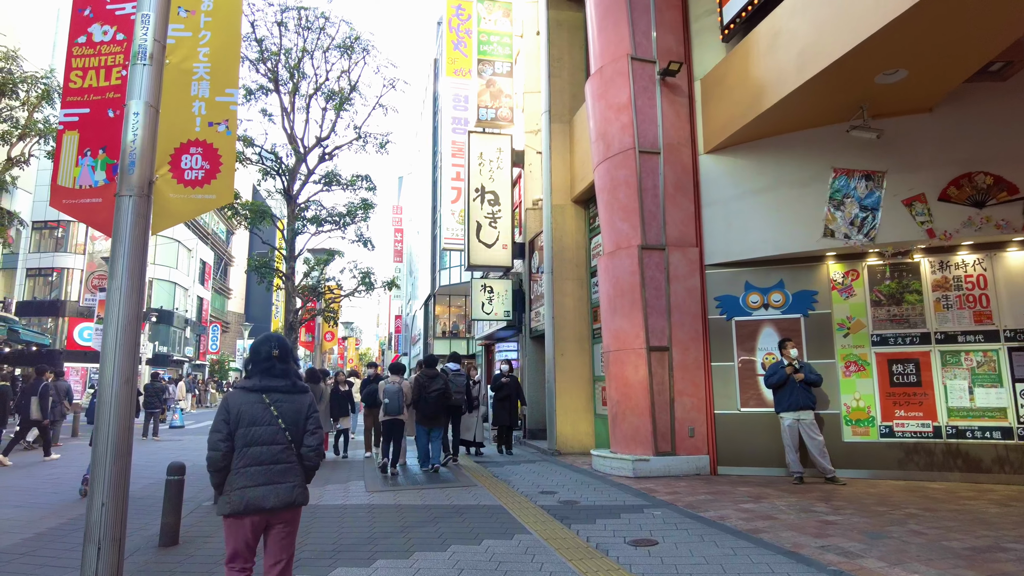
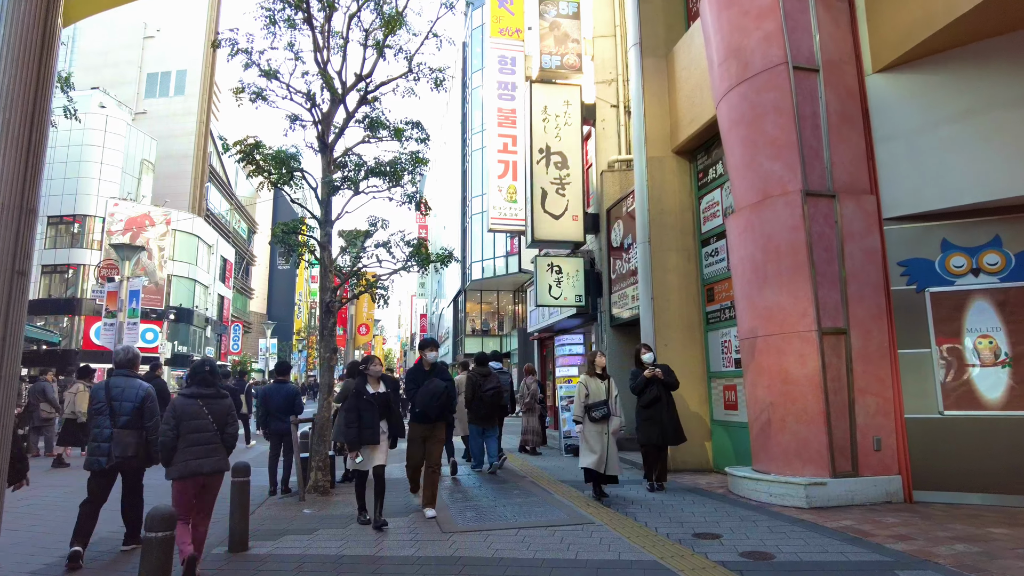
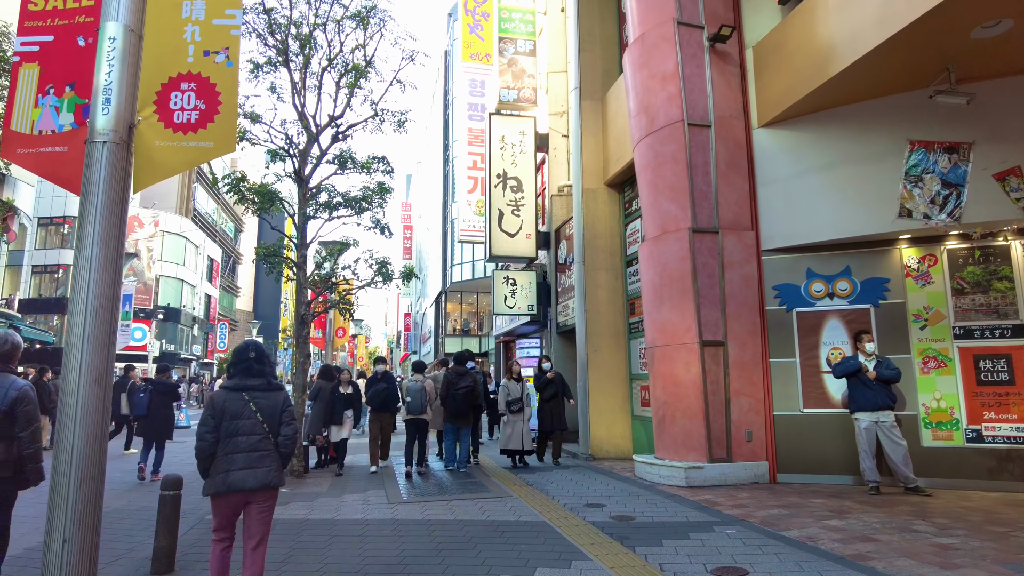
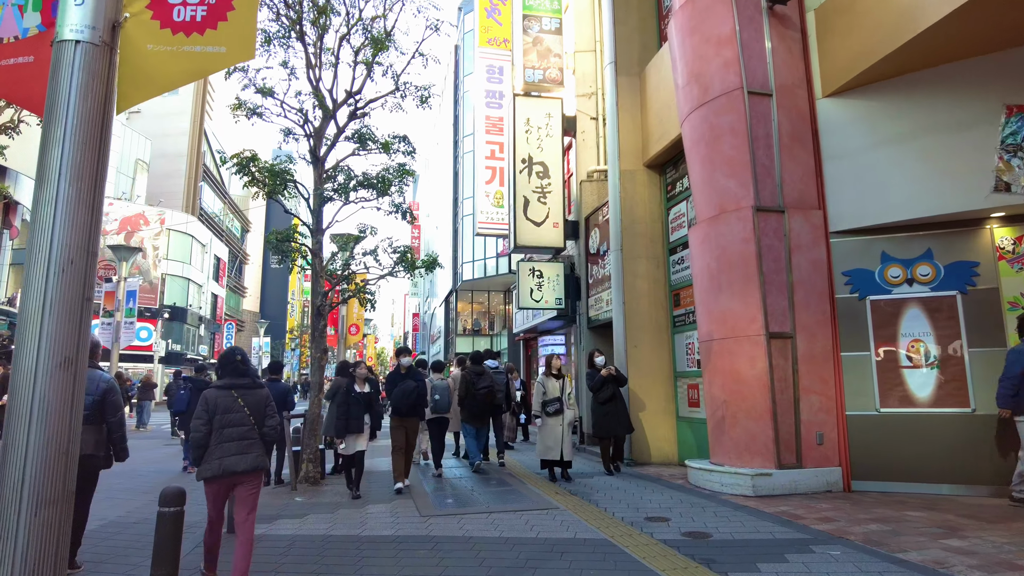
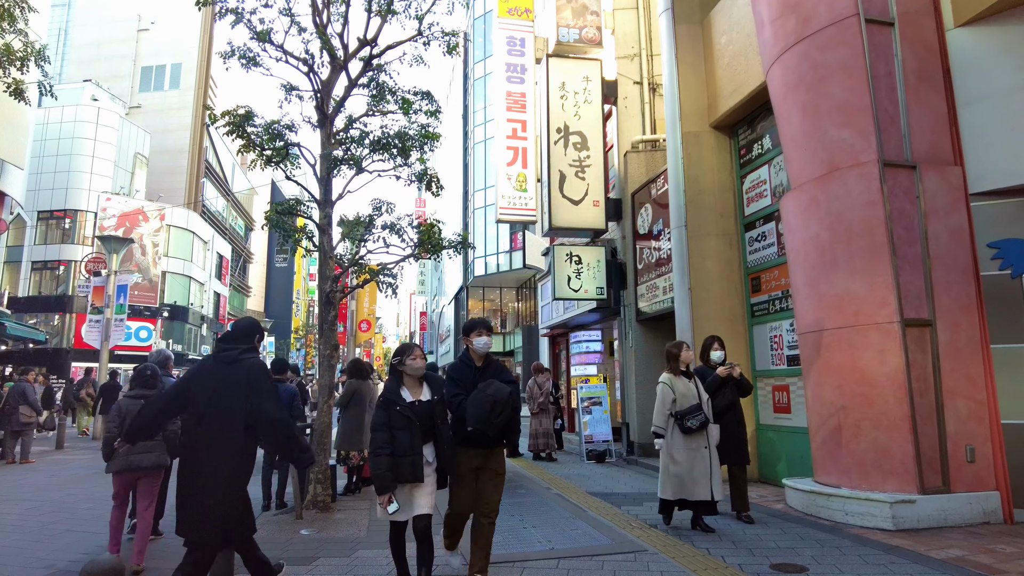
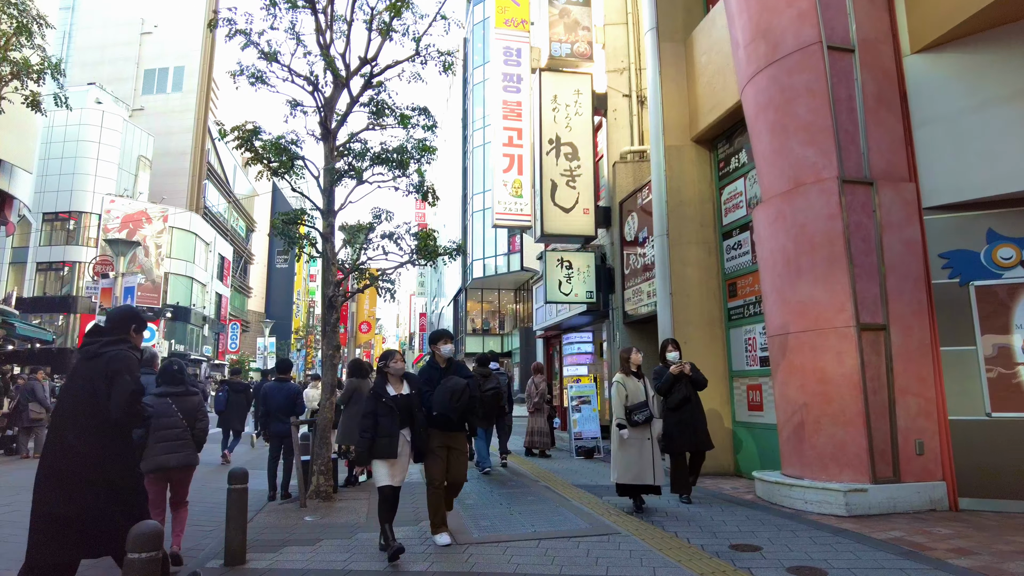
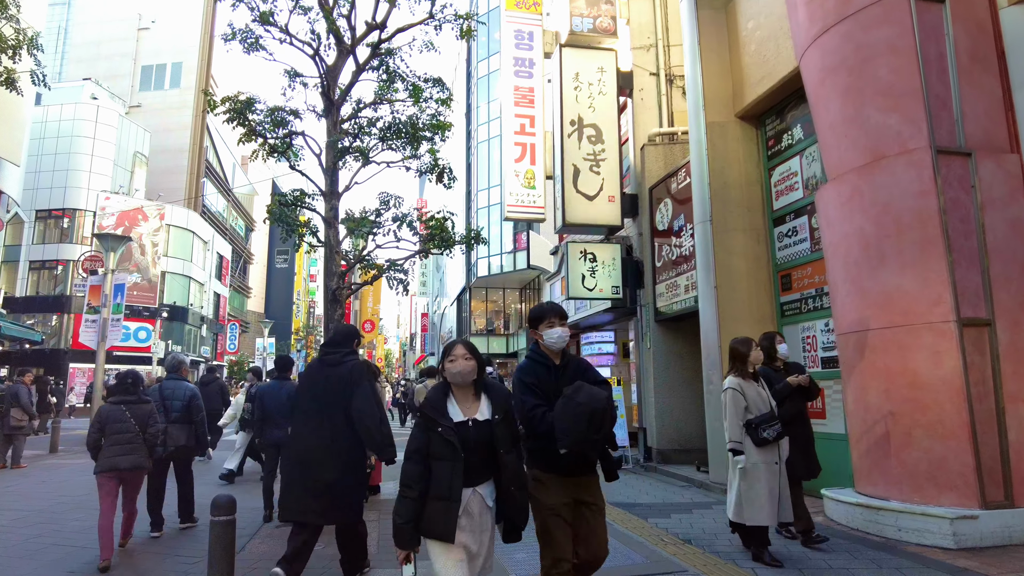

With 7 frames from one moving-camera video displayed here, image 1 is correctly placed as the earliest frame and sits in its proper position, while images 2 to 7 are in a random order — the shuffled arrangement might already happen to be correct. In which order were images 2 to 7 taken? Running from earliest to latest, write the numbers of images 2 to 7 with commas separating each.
3, 4, 2, 6, 5, 7
